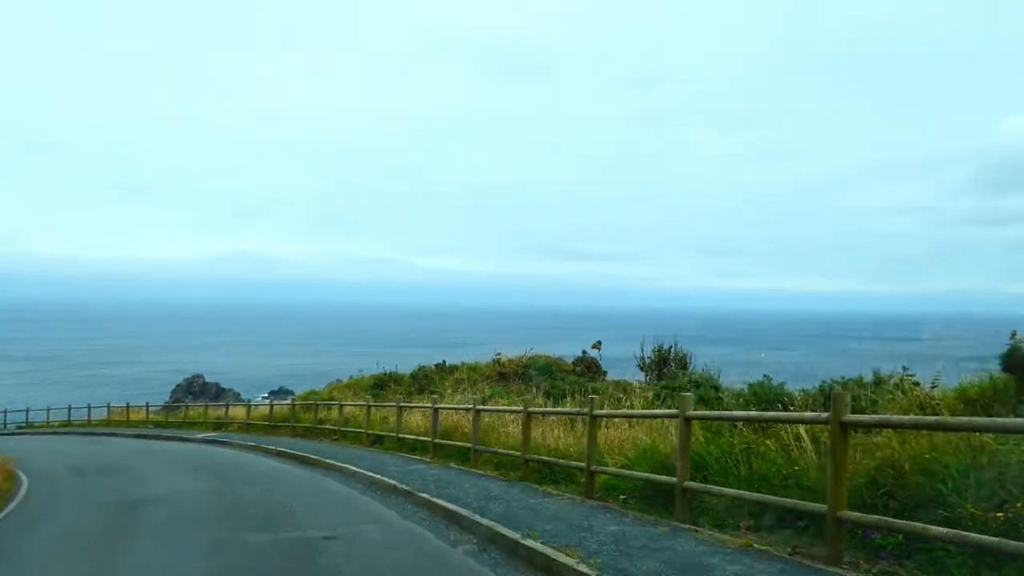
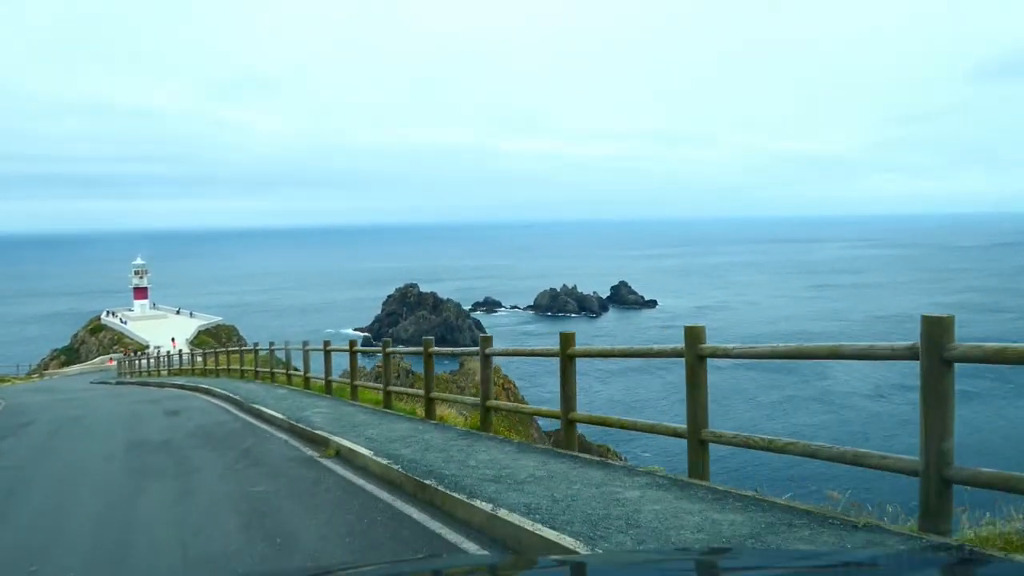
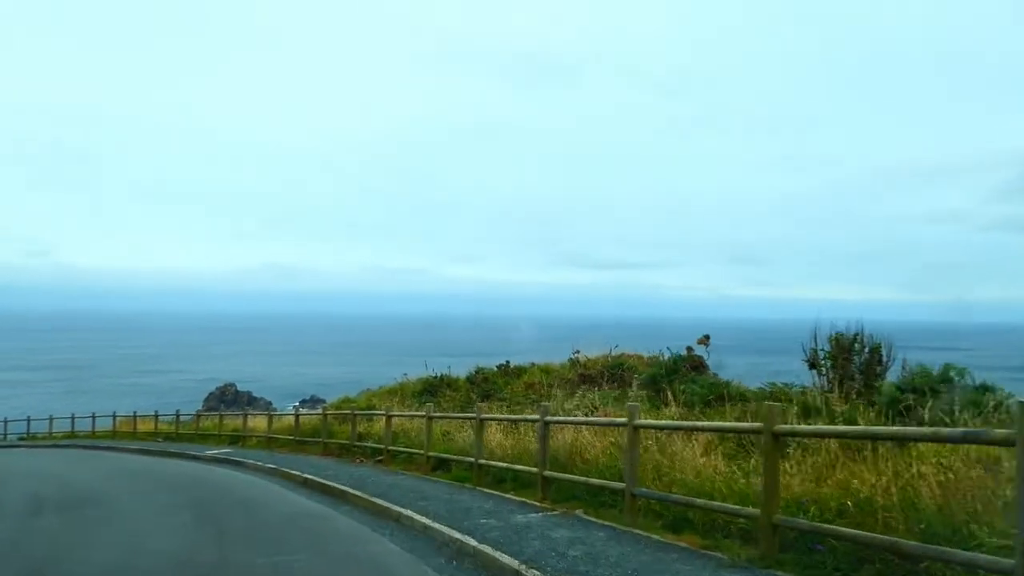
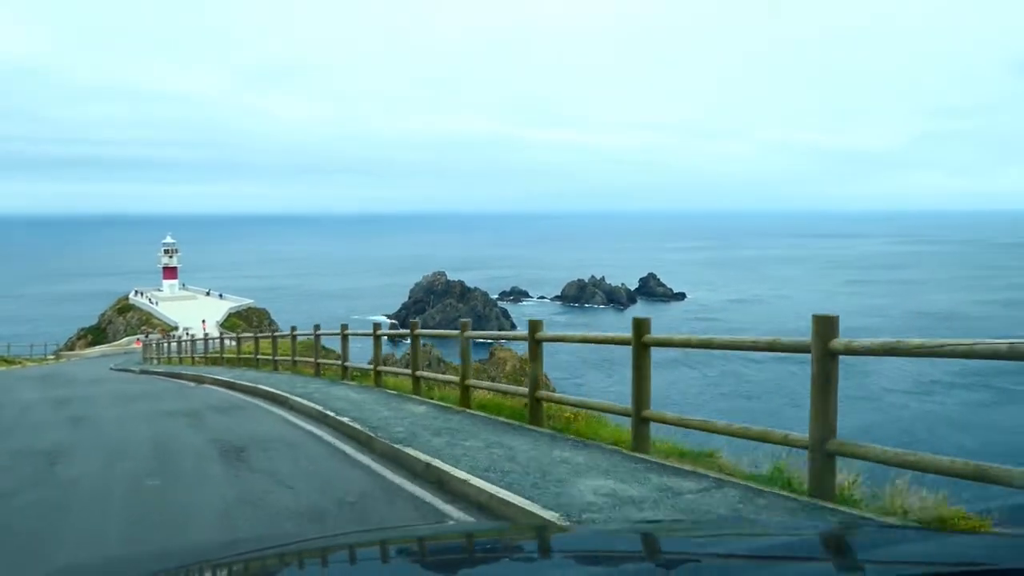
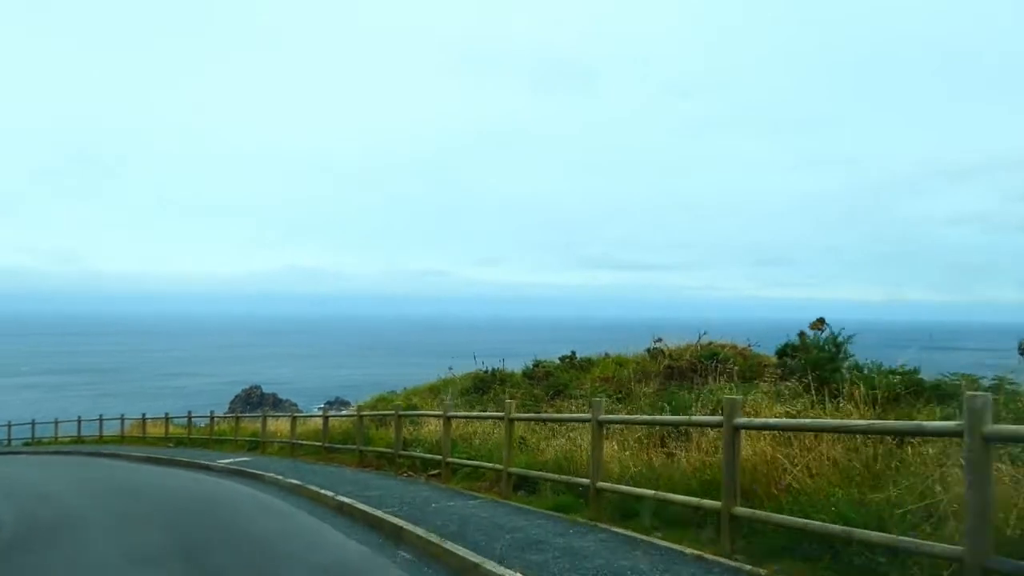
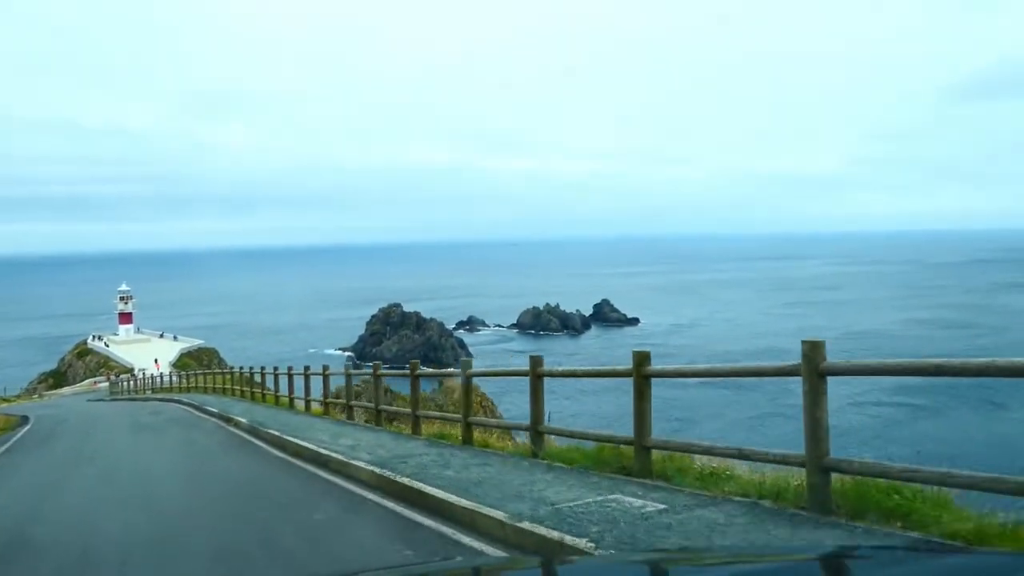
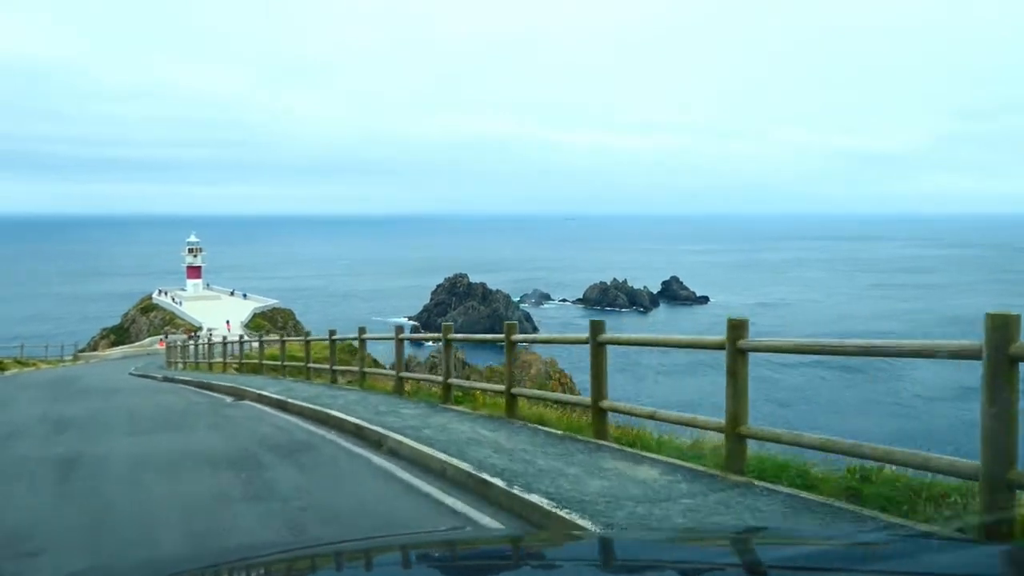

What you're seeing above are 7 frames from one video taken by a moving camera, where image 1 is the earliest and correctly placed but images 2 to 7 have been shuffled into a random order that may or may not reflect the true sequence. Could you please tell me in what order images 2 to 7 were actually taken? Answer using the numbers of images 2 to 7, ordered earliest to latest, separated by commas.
3, 5, 6, 2, 4, 7
